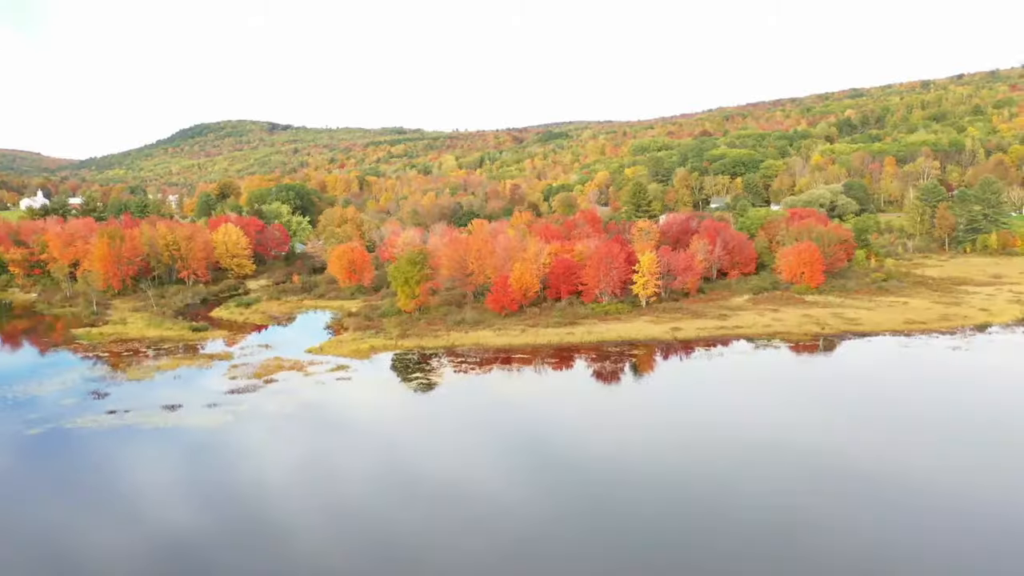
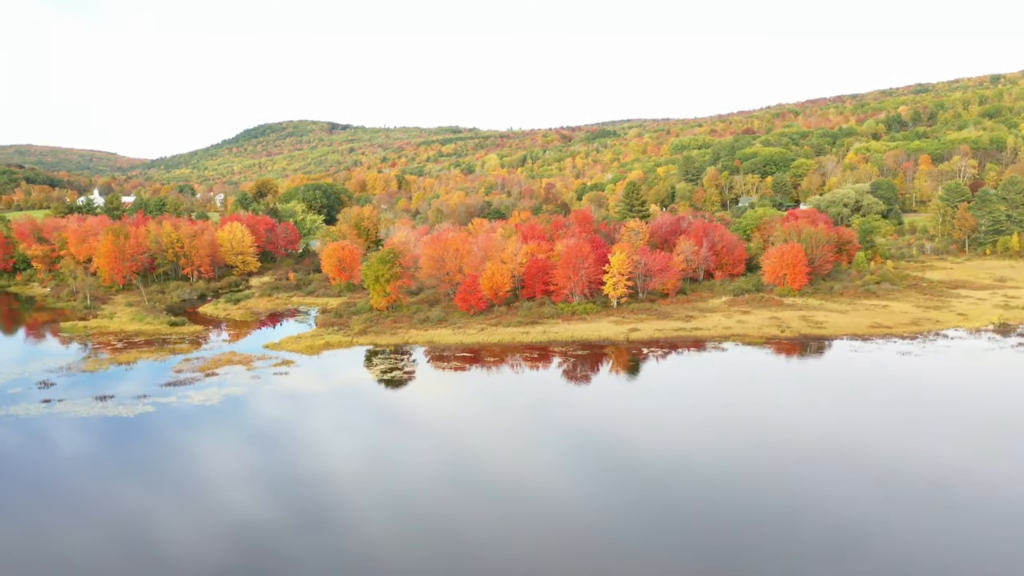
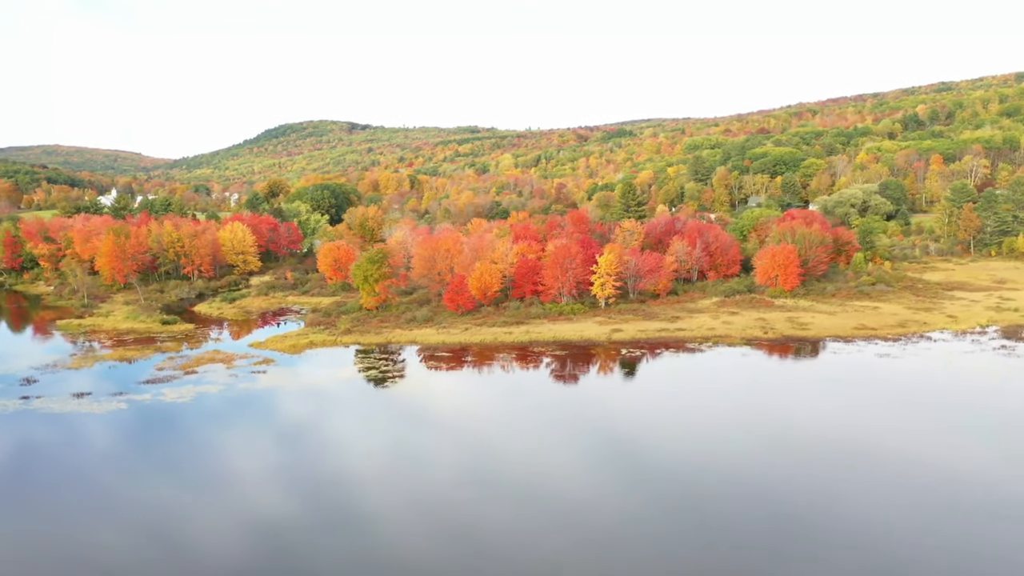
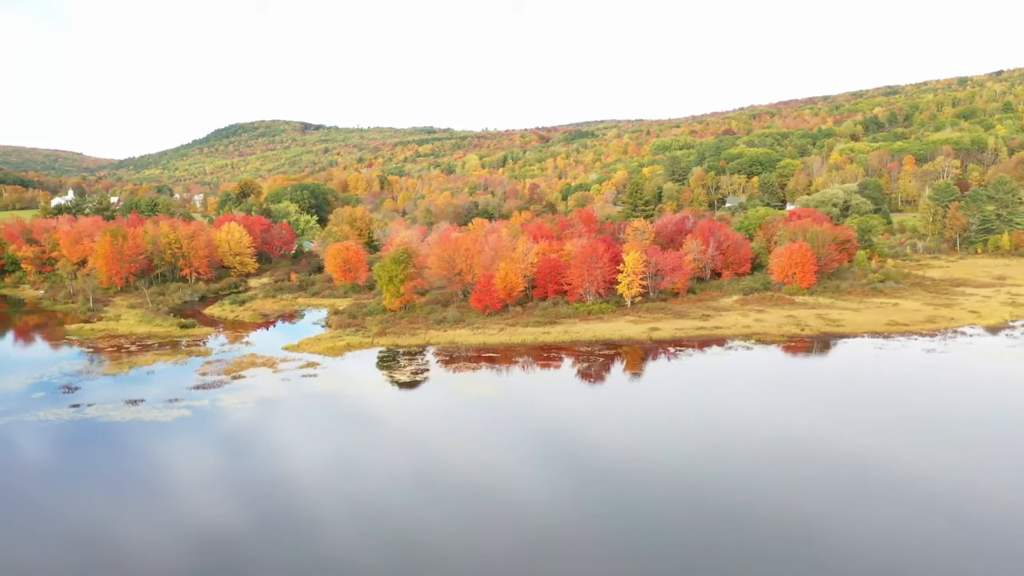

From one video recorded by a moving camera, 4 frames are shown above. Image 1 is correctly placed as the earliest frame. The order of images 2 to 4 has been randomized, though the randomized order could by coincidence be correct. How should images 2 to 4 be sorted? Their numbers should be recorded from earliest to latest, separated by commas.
4, 2, 3
